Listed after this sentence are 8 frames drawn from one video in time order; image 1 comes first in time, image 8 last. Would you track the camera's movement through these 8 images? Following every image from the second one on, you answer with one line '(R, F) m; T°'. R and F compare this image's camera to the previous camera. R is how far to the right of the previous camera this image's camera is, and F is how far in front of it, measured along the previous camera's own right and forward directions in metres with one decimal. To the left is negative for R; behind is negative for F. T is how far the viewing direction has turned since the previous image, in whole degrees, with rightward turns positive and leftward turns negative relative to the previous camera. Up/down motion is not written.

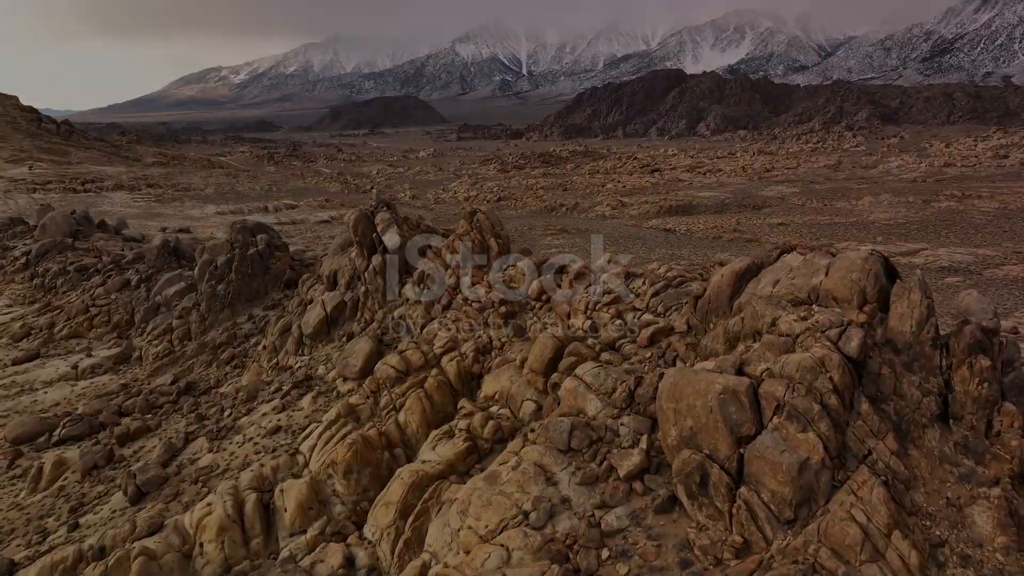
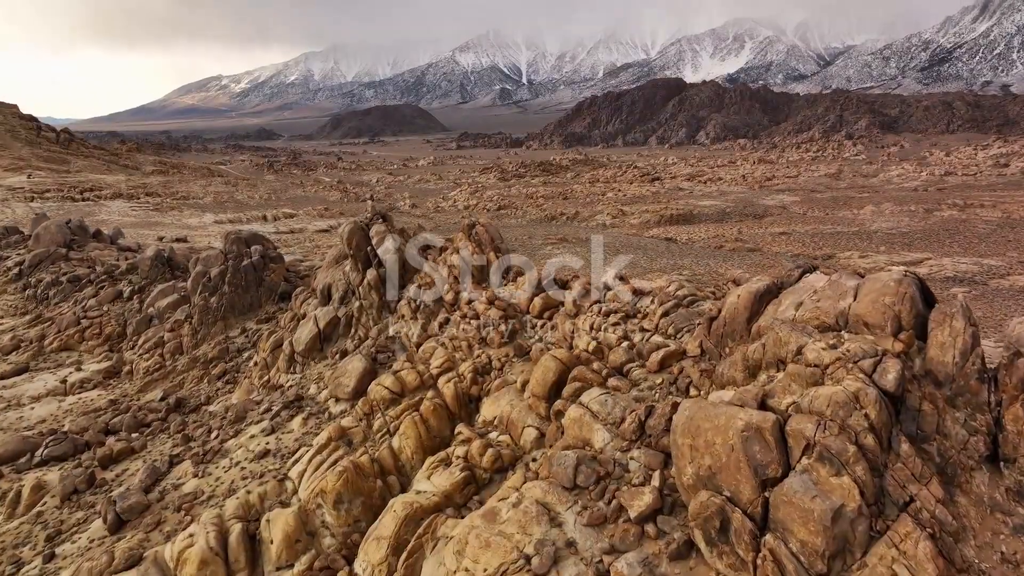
(0.0, +0.2) m; 0°
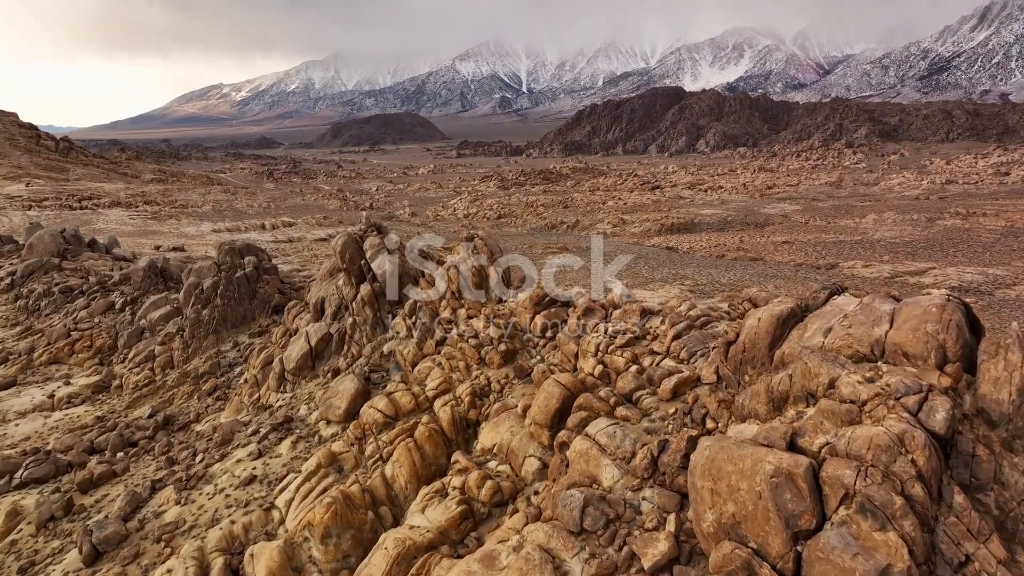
(0.0, +0.3) m; 0°
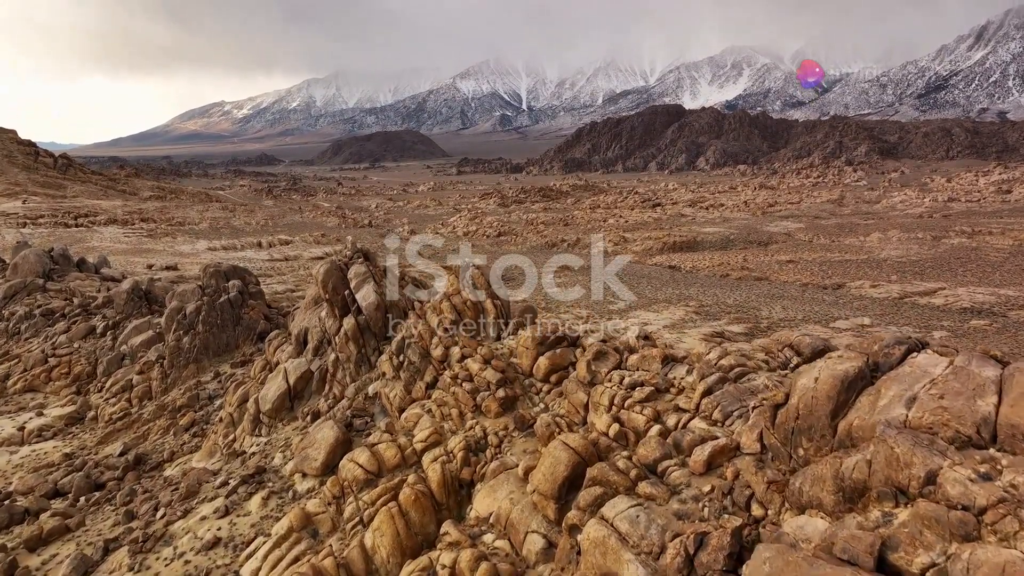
(0.0, +0.6) m; 0°
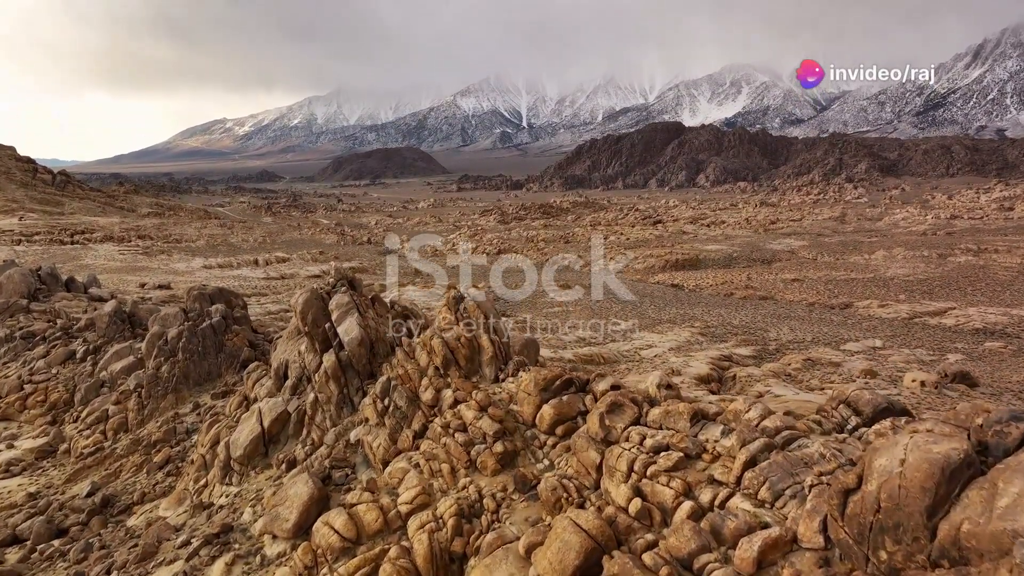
(0.0, +0.5) m; 0°
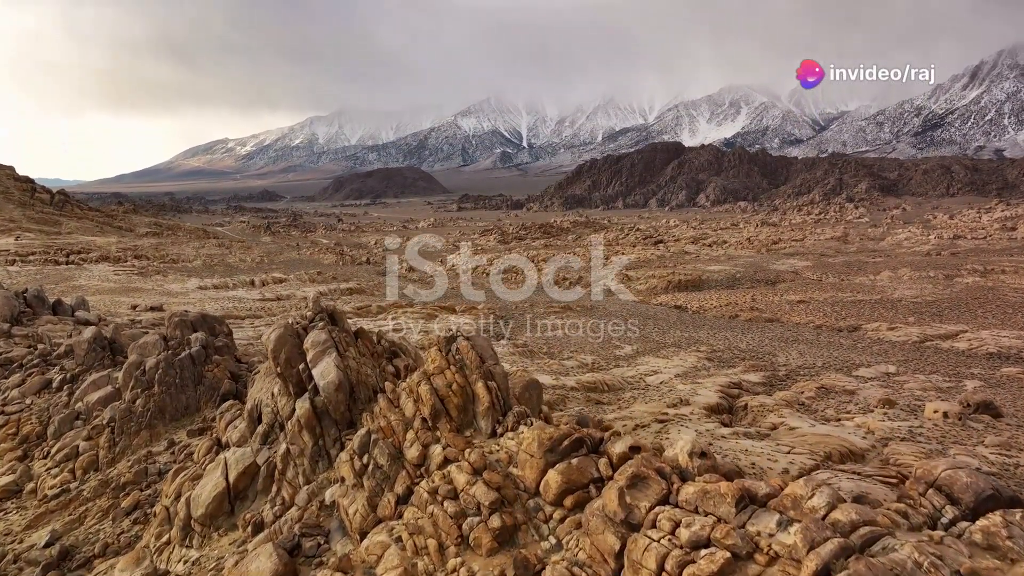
(0.0, +0.6) m; 0°
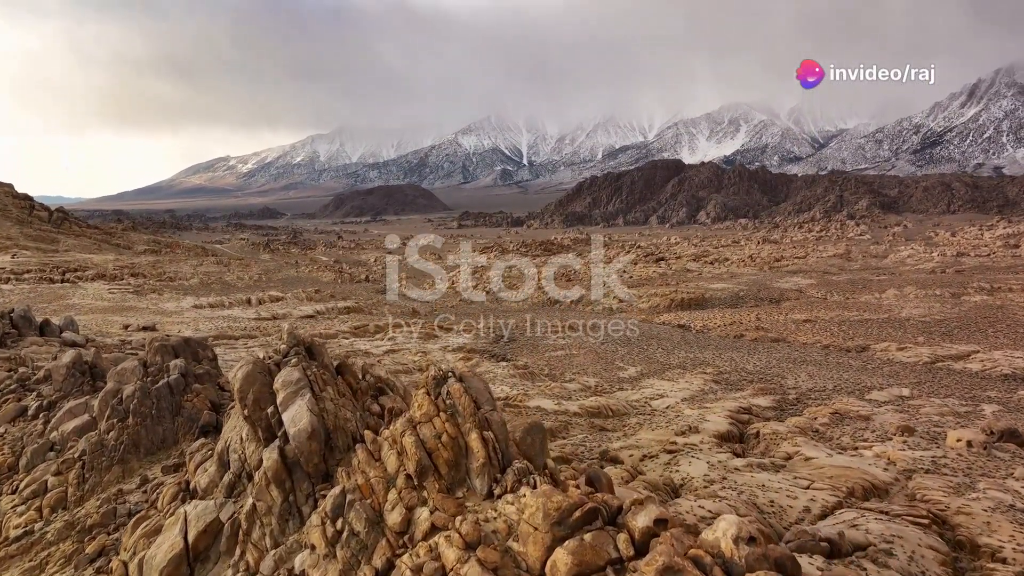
(0.0, +0.5) m; 0°
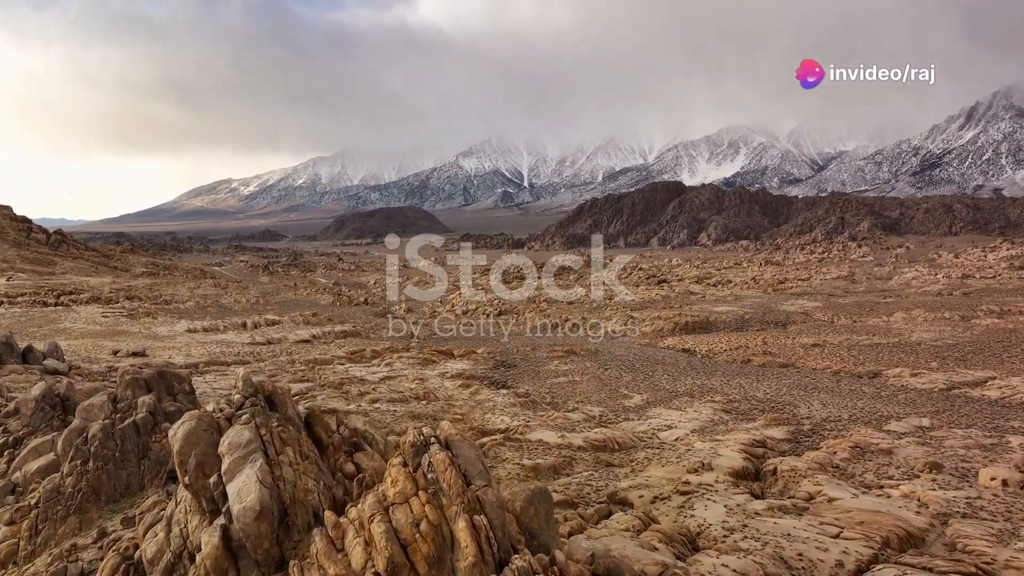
(0.0, +0.7) m; 0°
